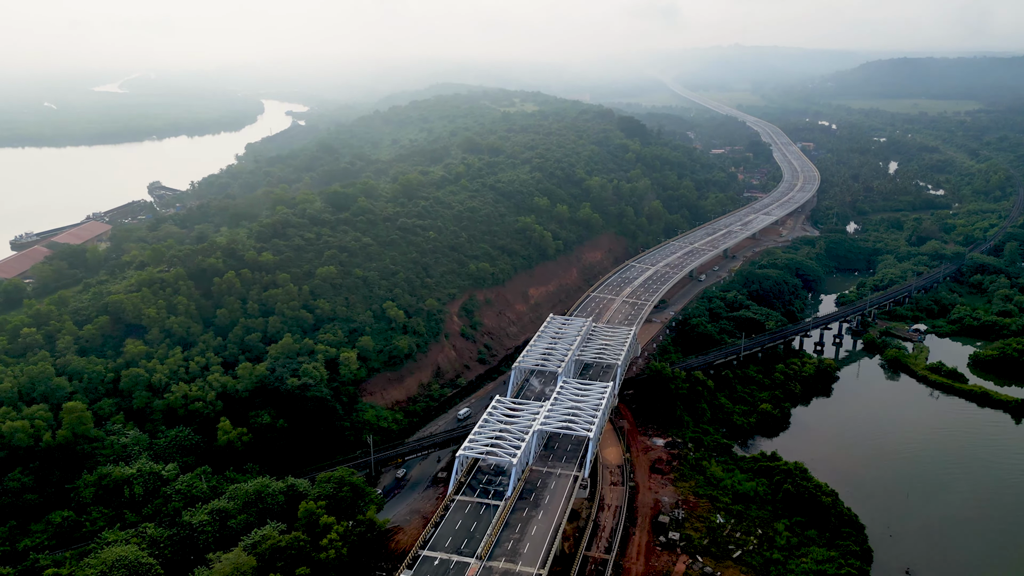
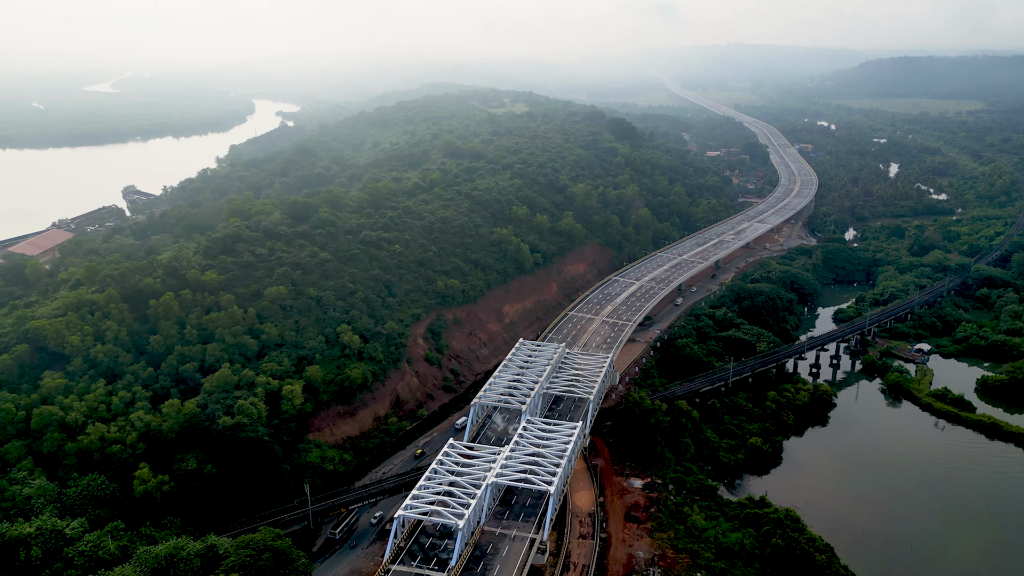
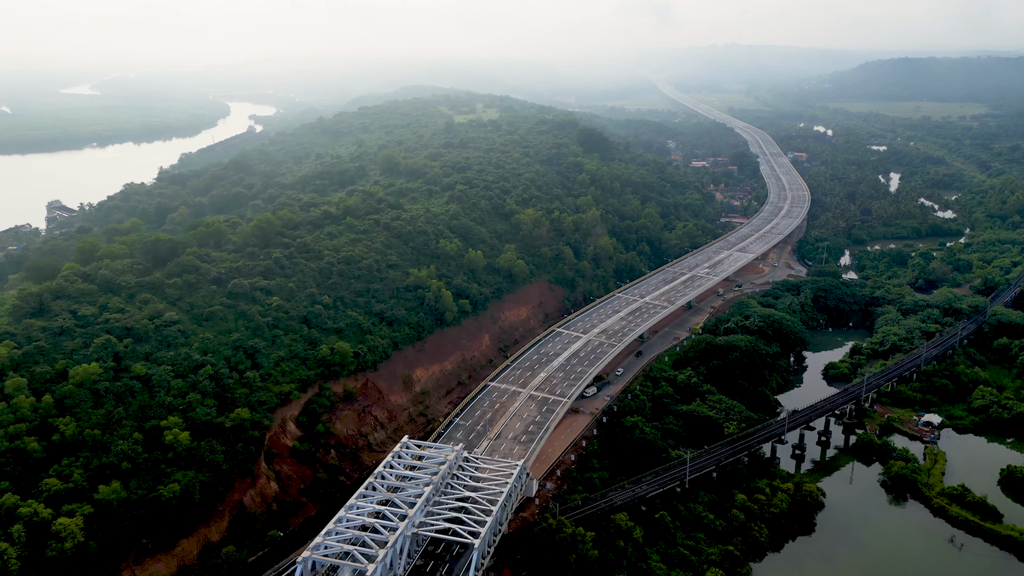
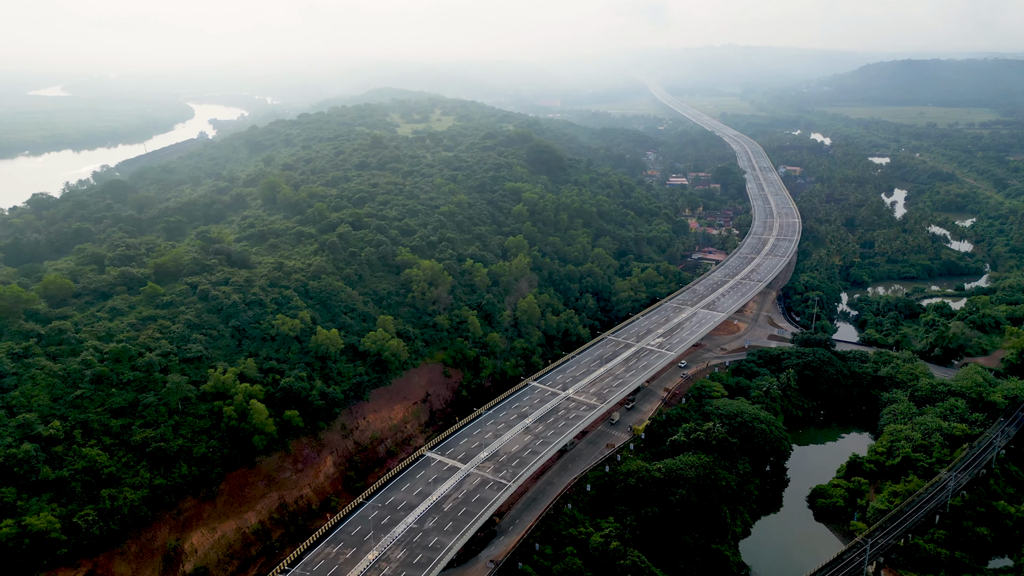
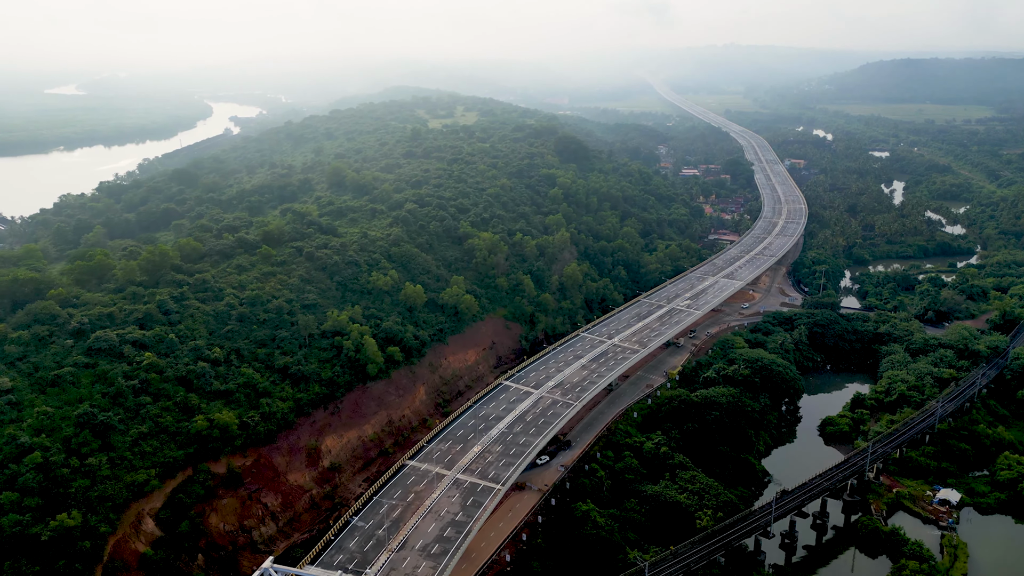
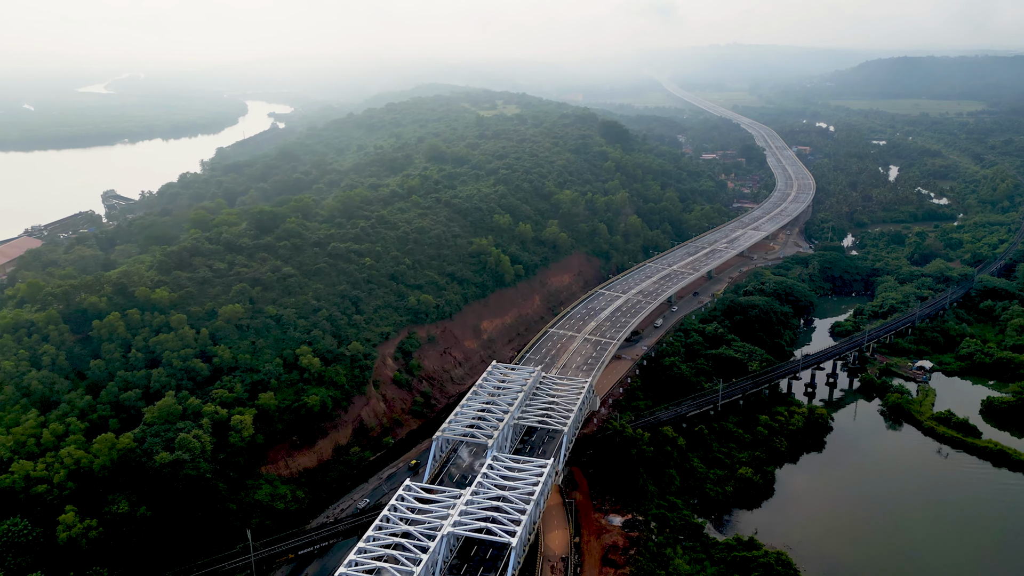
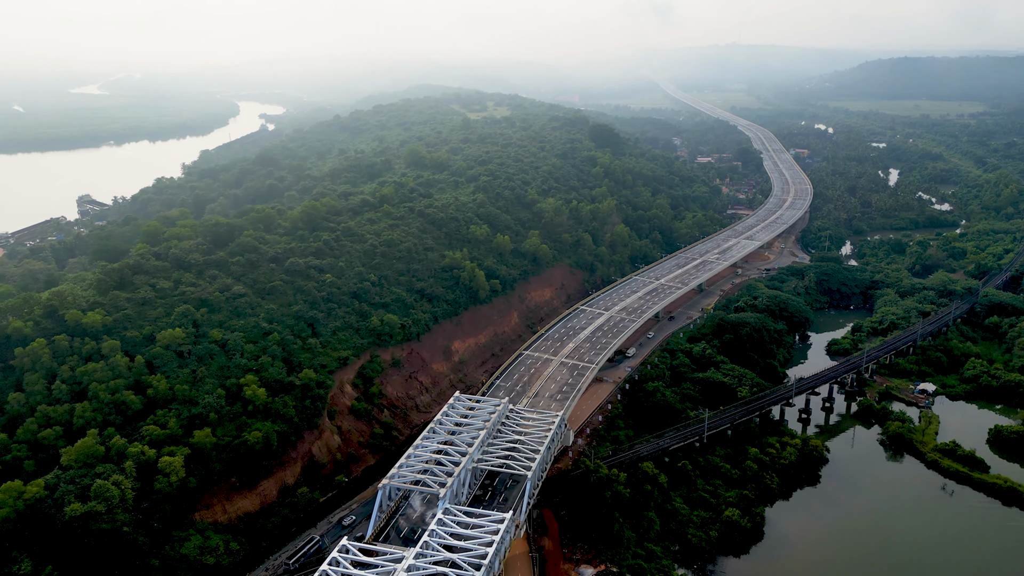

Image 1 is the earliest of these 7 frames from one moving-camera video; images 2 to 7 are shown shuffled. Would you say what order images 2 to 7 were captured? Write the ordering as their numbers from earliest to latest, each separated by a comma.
2, 6, 7, 3, 5, 4
